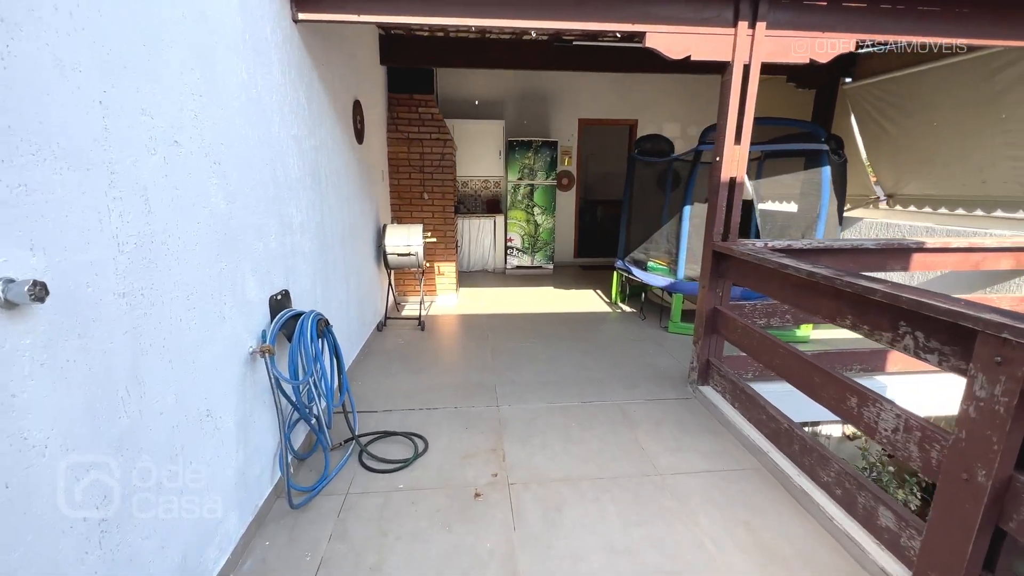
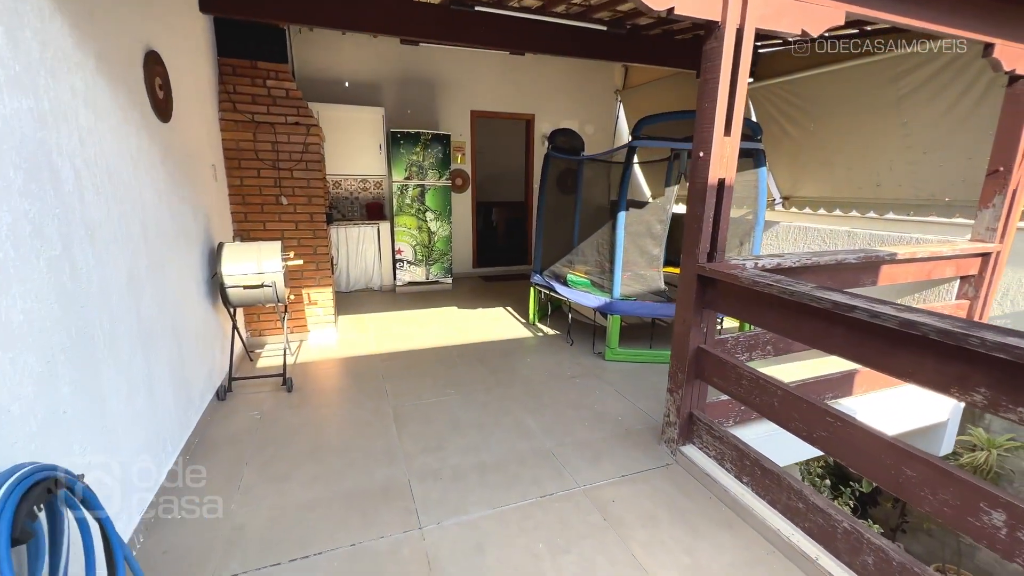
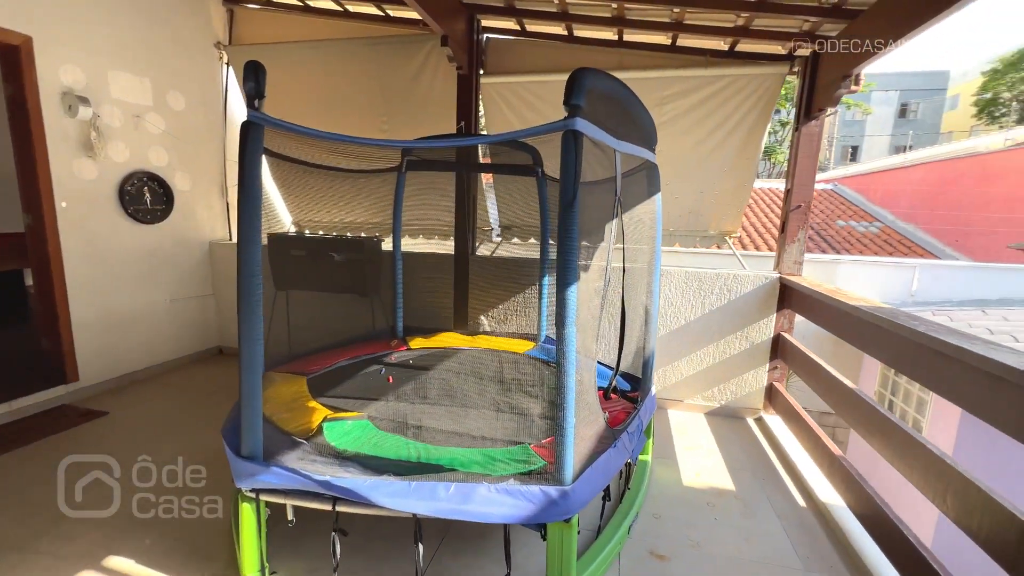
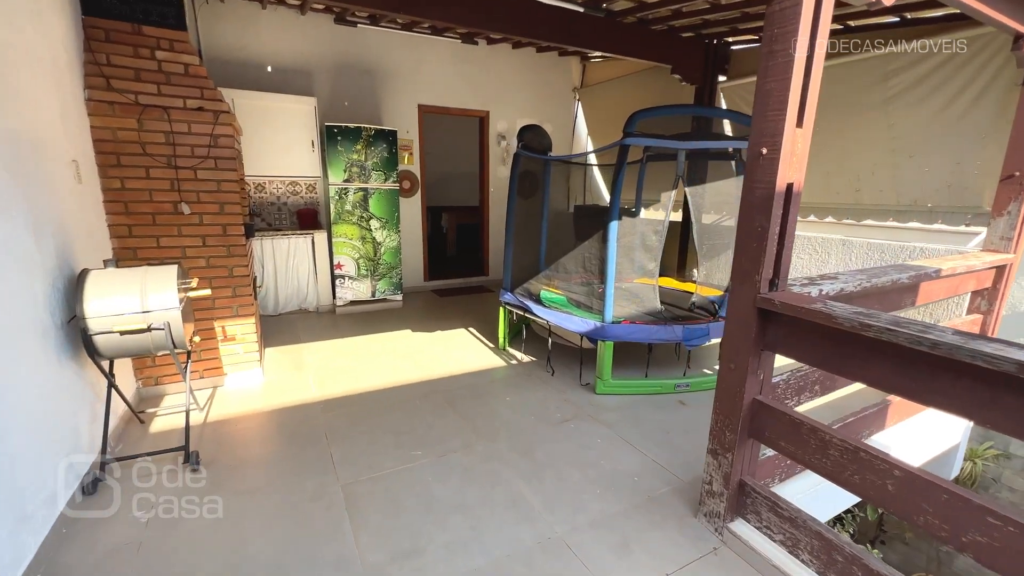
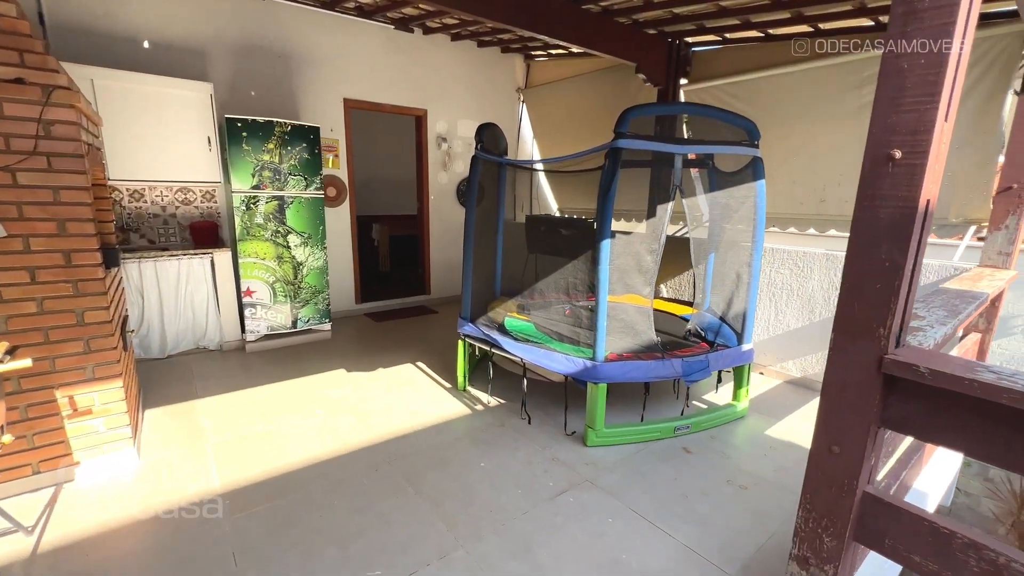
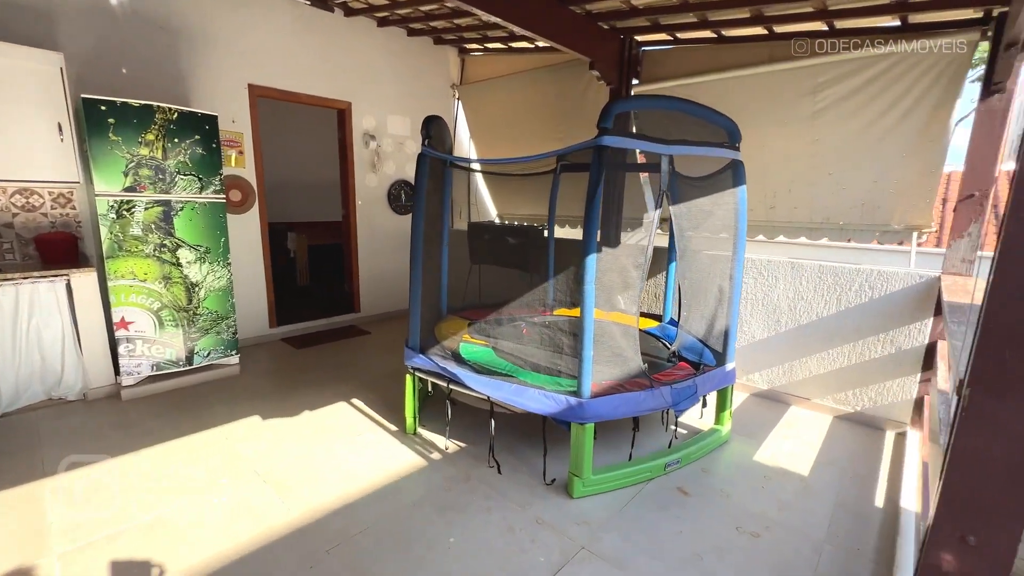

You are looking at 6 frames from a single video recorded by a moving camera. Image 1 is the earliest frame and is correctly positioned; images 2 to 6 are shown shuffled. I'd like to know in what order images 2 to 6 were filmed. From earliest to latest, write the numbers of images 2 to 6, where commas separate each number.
2, 4, 5, 6, 3
